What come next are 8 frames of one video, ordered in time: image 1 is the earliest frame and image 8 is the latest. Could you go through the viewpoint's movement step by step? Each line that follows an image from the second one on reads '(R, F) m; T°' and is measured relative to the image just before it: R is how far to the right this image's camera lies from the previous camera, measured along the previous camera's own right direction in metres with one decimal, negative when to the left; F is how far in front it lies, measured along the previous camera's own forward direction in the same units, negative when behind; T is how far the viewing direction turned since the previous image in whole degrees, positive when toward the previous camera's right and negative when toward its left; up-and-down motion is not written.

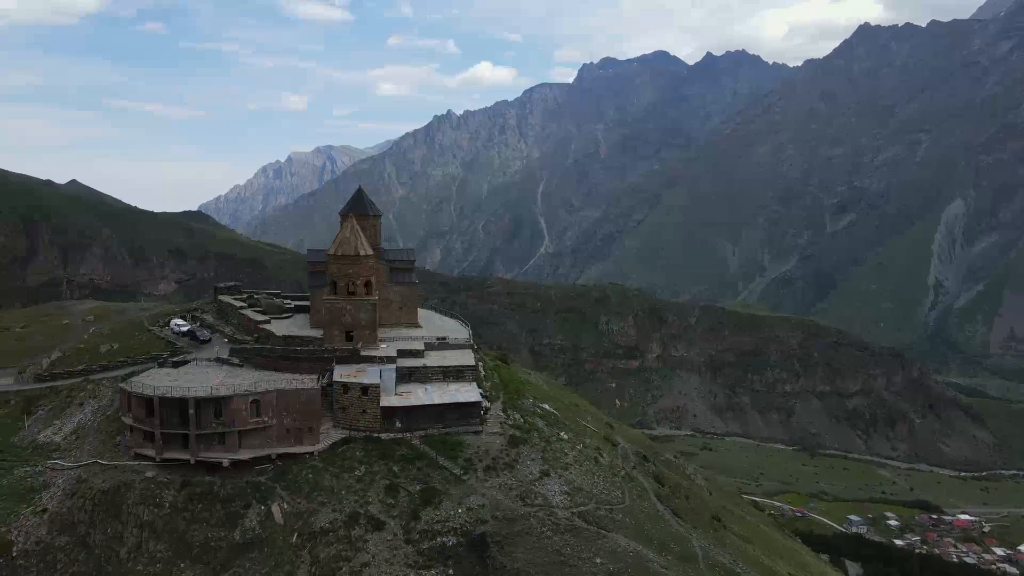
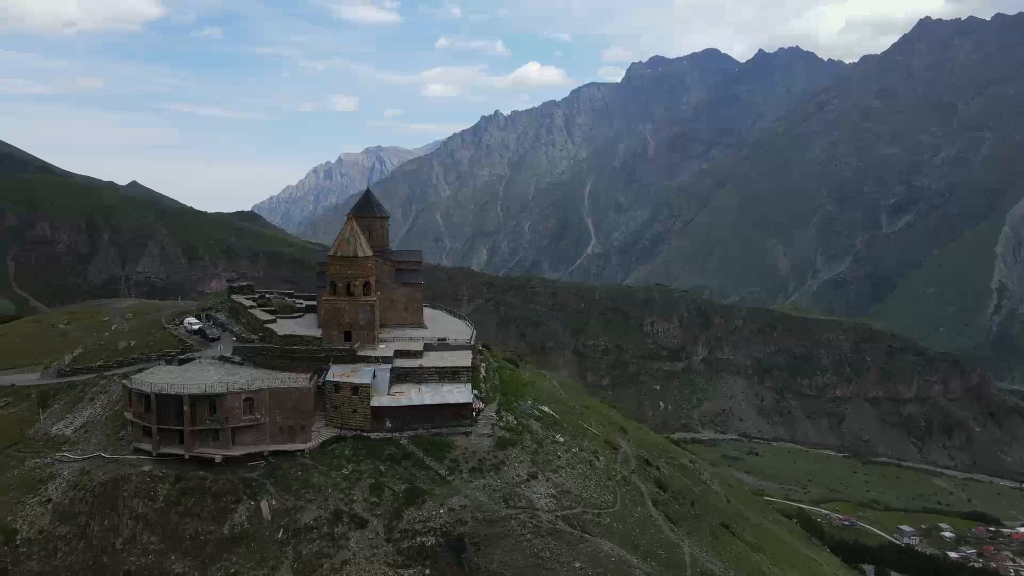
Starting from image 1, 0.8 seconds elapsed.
(+2.0, 0.0) m; -3°
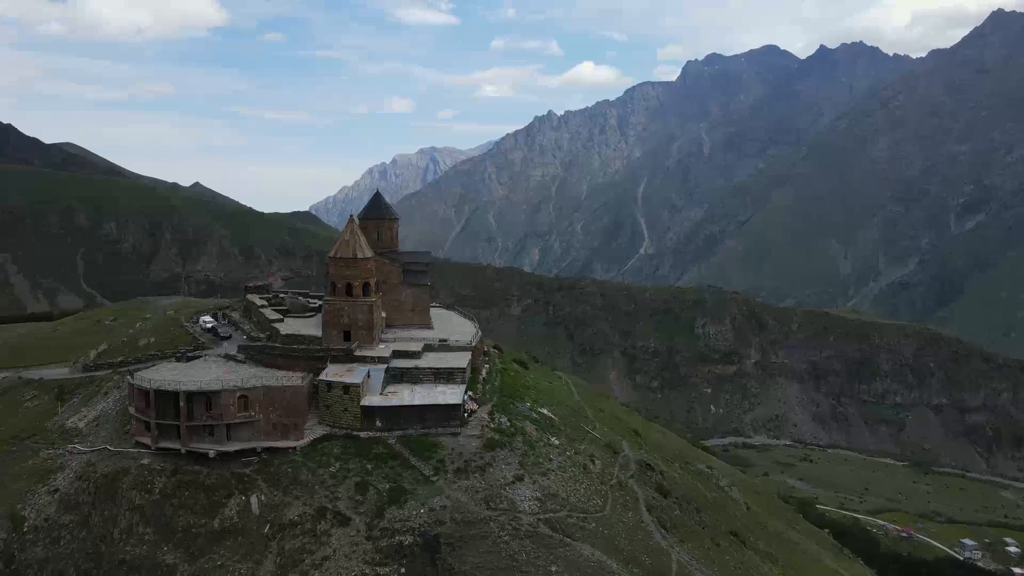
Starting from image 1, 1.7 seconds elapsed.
(+2.2, 0.0) m; -4°
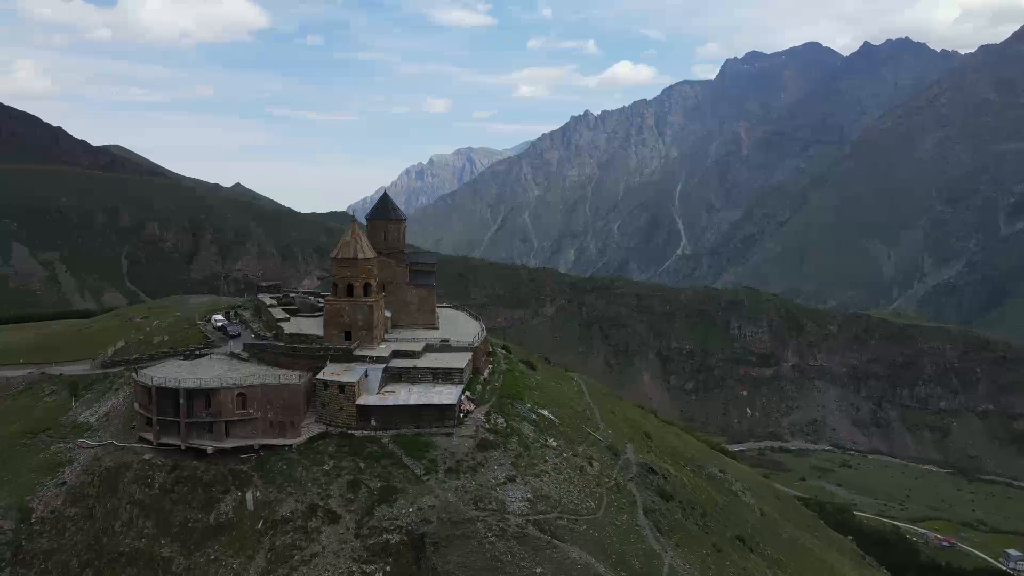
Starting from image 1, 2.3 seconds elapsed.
(+1.5, 0.0) m; -3°
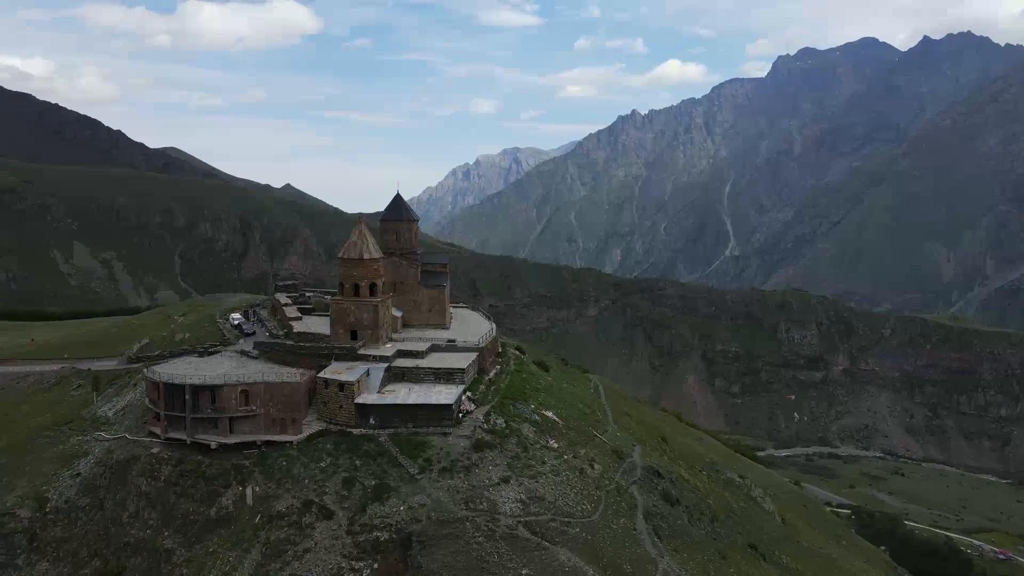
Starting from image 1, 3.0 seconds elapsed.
(+1.7, 0.0) m; -3°
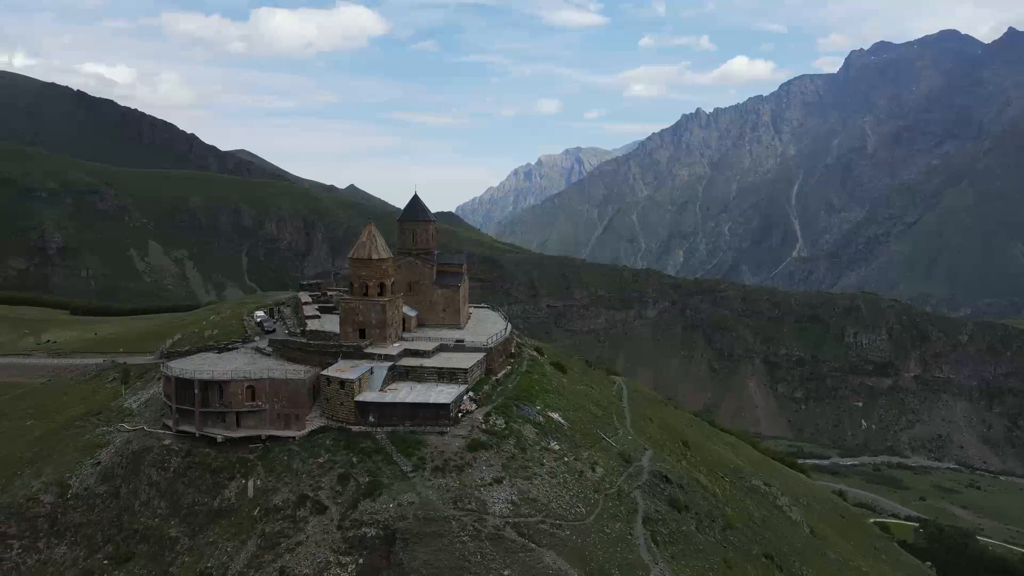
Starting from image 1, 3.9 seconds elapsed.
(+2.3, +0.1) m; -5°
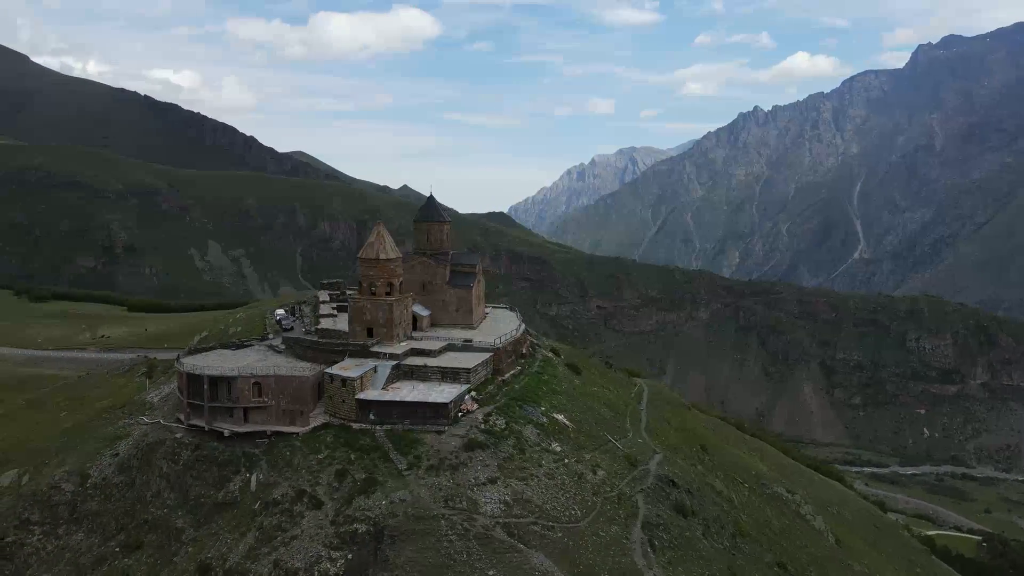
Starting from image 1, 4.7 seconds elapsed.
(+1.9, 0.0) m; -4°
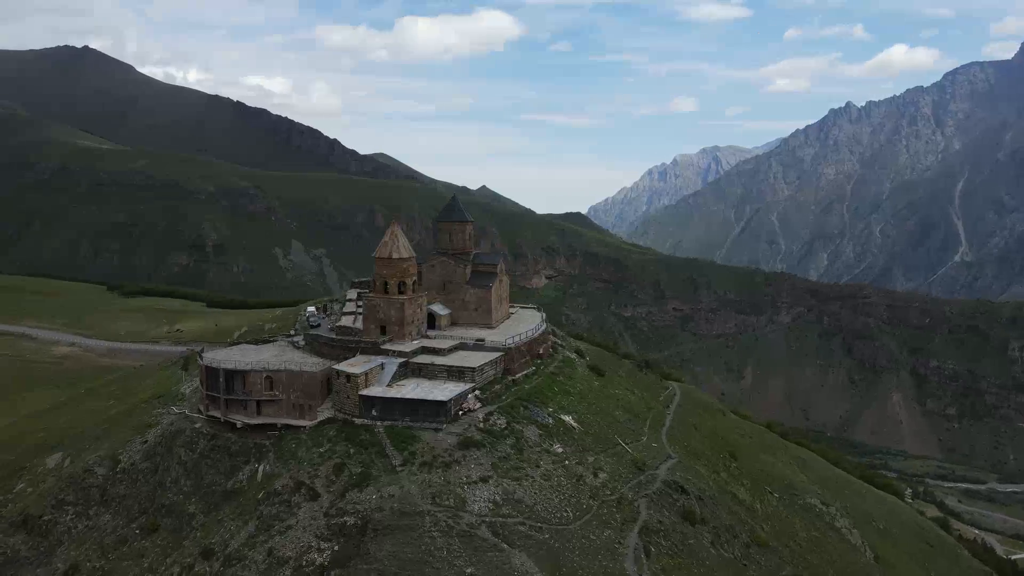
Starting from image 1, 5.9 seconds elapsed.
(+2.9, +0.1) m; -6°
